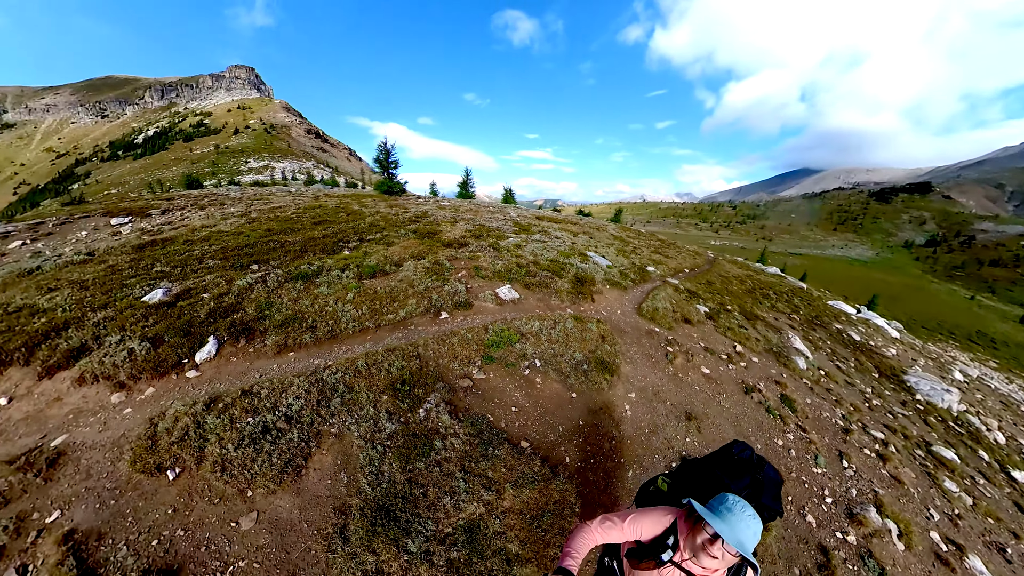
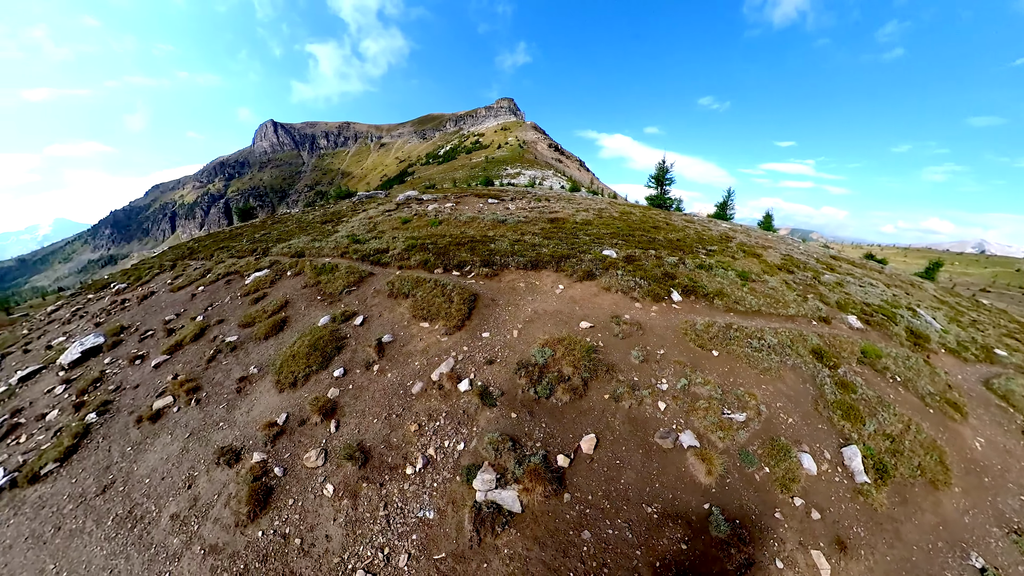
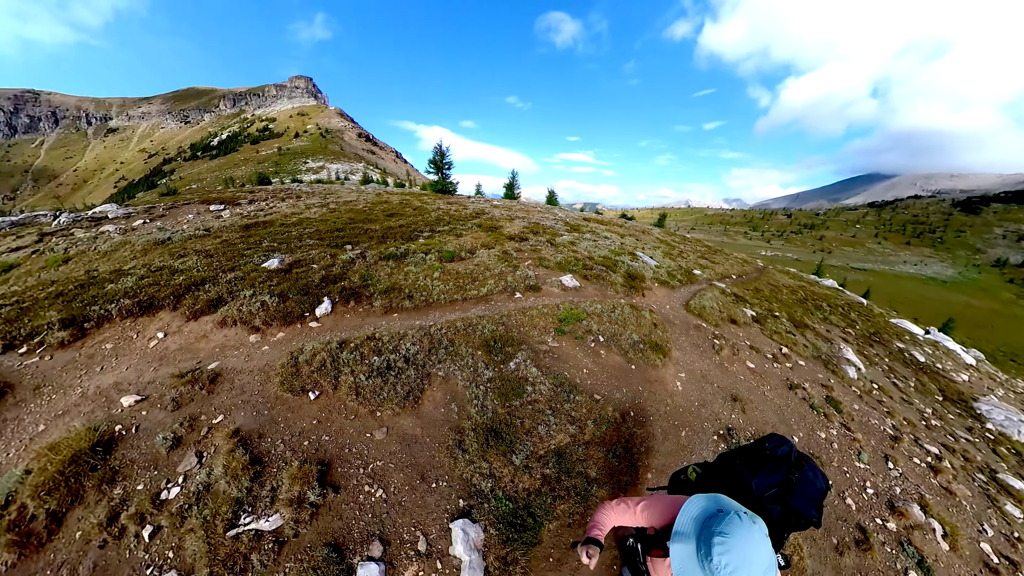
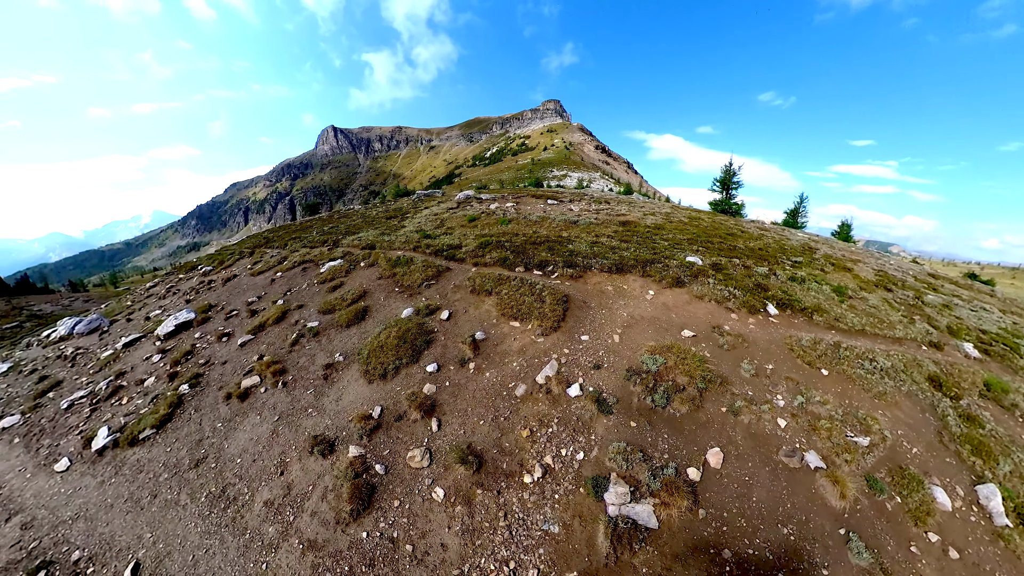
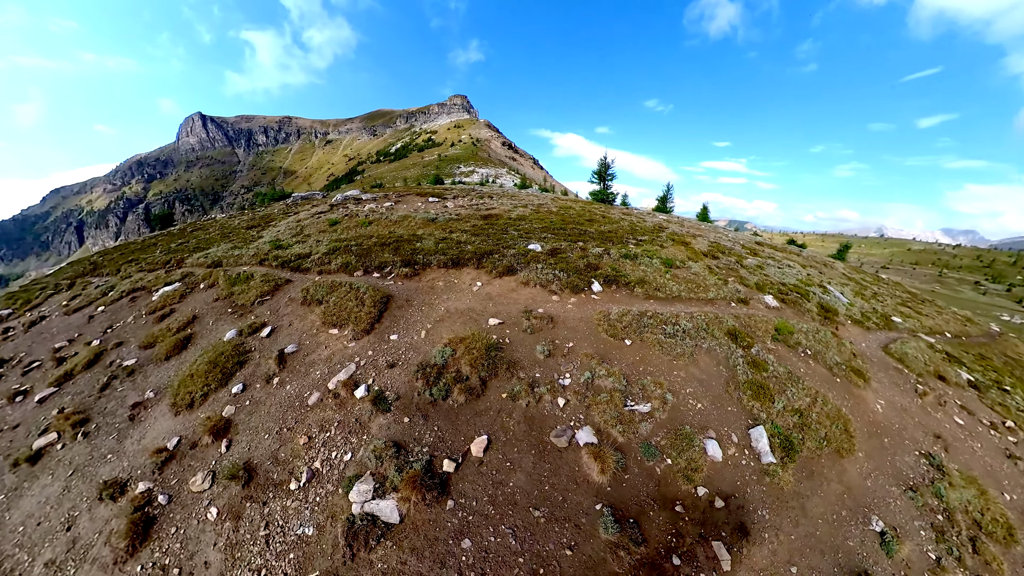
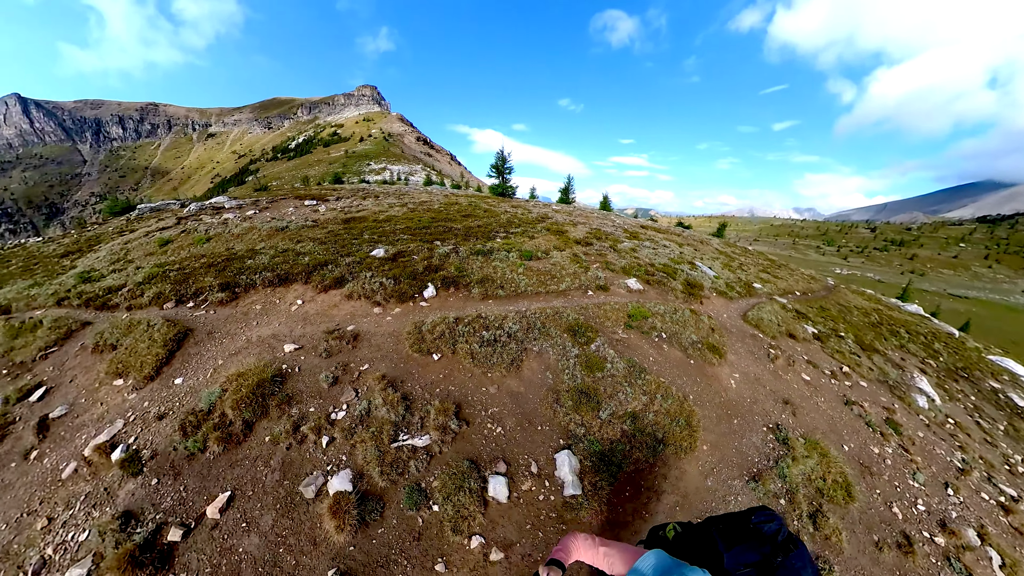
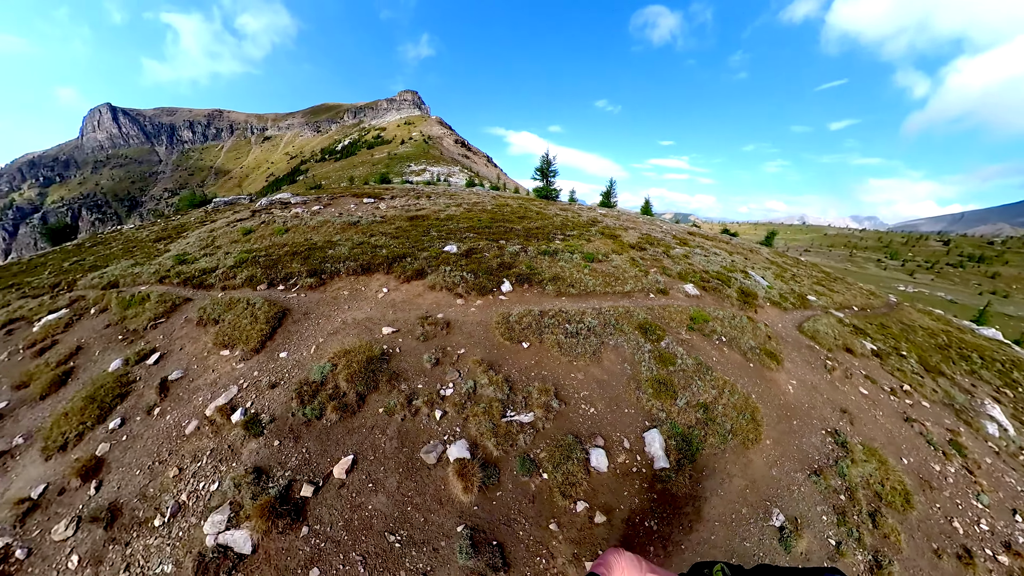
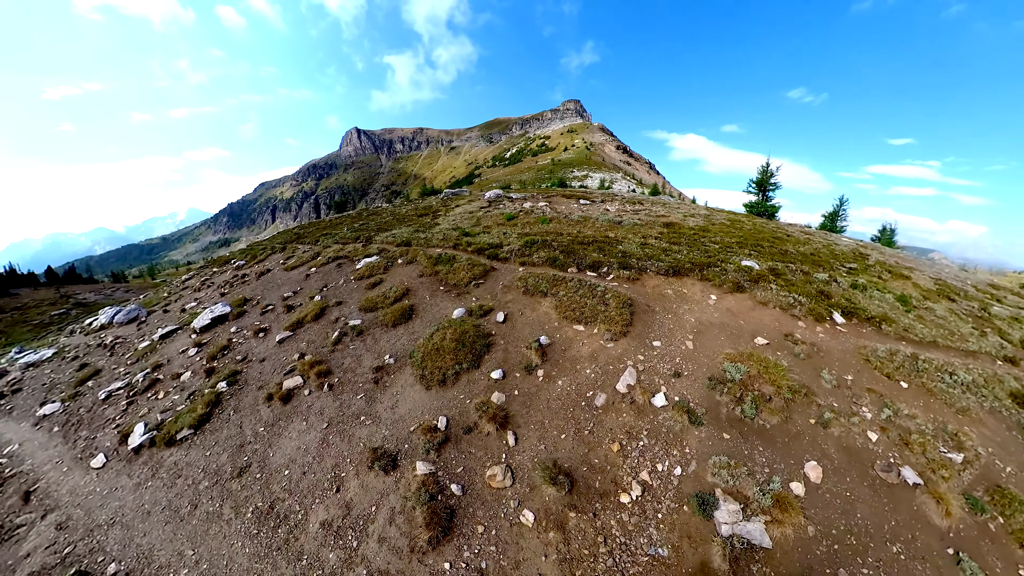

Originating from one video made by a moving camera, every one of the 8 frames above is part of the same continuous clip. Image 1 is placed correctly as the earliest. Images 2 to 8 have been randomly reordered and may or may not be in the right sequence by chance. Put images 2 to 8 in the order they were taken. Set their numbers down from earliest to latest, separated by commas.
3, 6, 7, 5, 2, 4, 8
